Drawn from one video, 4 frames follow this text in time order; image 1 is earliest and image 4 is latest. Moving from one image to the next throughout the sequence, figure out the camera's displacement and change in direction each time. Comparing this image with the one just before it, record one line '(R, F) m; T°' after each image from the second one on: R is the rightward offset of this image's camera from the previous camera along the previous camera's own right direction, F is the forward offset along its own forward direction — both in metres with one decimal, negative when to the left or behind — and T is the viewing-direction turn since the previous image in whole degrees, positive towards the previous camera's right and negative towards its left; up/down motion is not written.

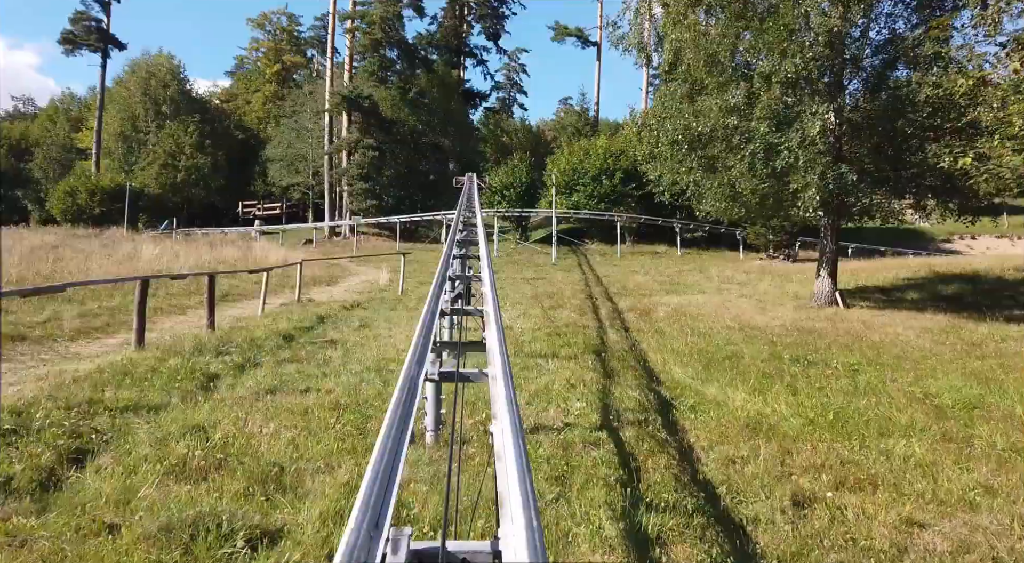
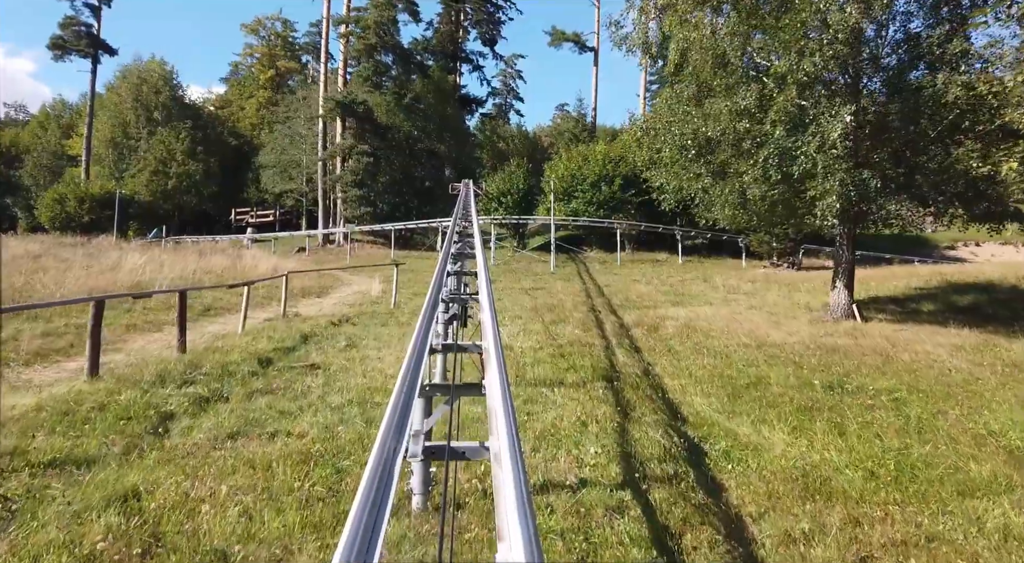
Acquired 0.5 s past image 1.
(0.0, +0.7) m; 0°
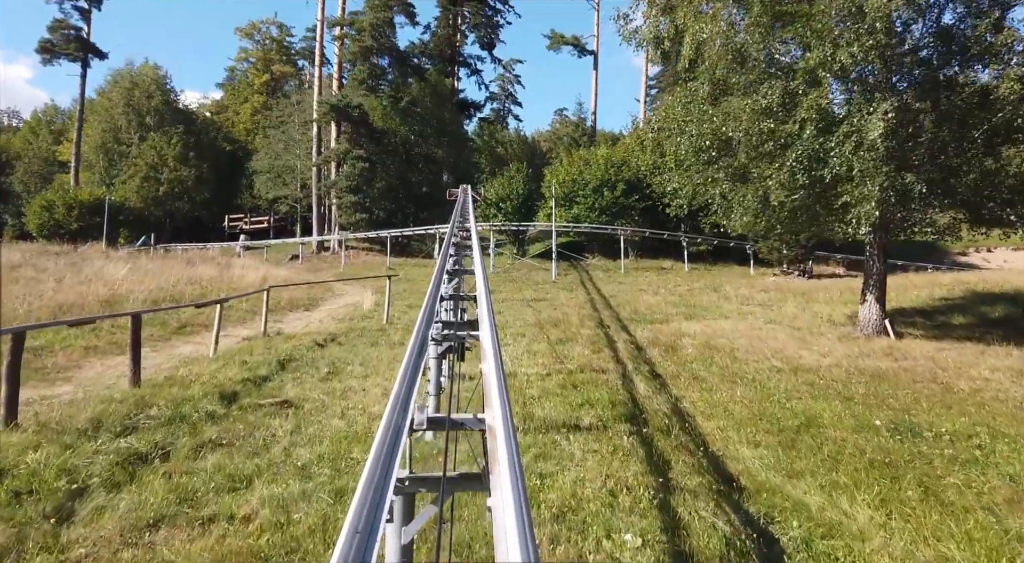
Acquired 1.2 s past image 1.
(-0.1, +1.1) m; 0°
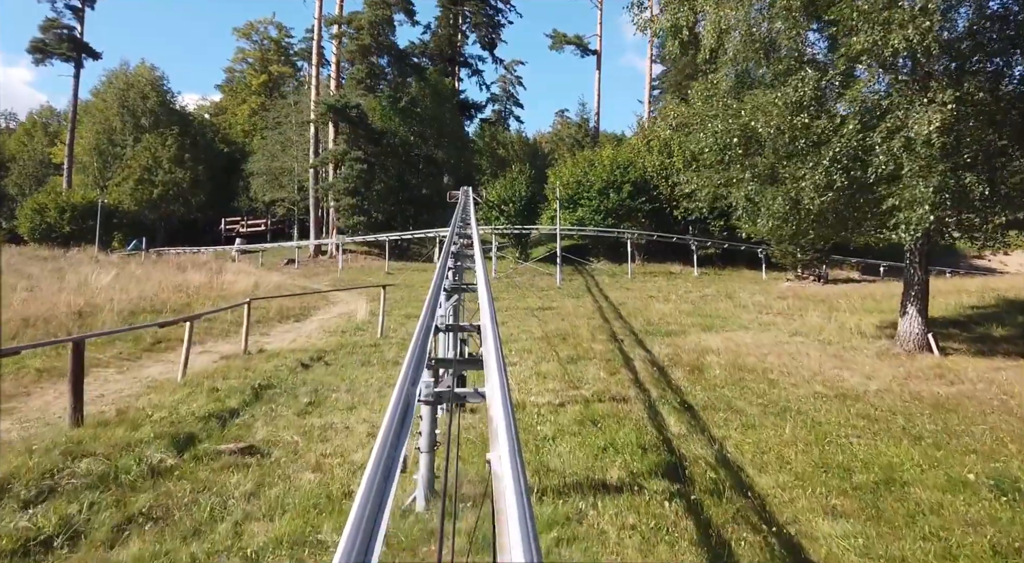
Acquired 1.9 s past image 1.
(-0.1, +1.1) m; 0°
